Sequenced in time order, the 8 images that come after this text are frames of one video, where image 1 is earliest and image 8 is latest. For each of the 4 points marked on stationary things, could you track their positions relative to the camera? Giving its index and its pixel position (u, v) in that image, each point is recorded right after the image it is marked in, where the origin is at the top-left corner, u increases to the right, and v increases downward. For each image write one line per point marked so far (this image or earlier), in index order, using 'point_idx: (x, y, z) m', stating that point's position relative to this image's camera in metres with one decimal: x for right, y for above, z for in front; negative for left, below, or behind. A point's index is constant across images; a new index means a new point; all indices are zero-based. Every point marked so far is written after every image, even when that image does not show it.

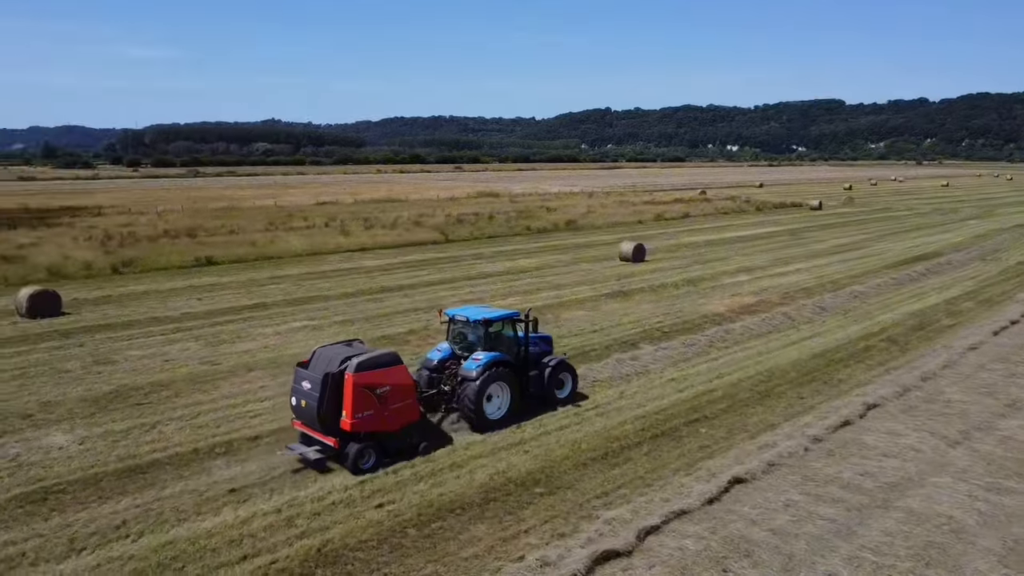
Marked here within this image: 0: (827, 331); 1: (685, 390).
0: (+6.3, -0.9, +16.3) m
1: (+2.6, -1.6, +12.5) m
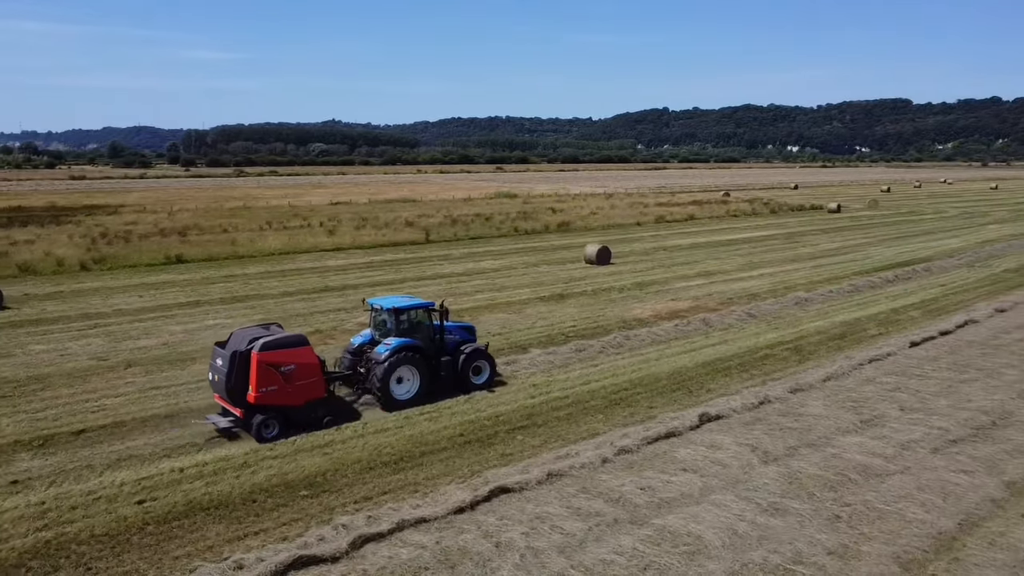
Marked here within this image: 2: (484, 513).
0: (+4.3, -1.0, +15.7) m
1: (+0.3, -1.6, +12.2) m
2: (-0.3, -2.3, +8.3) m
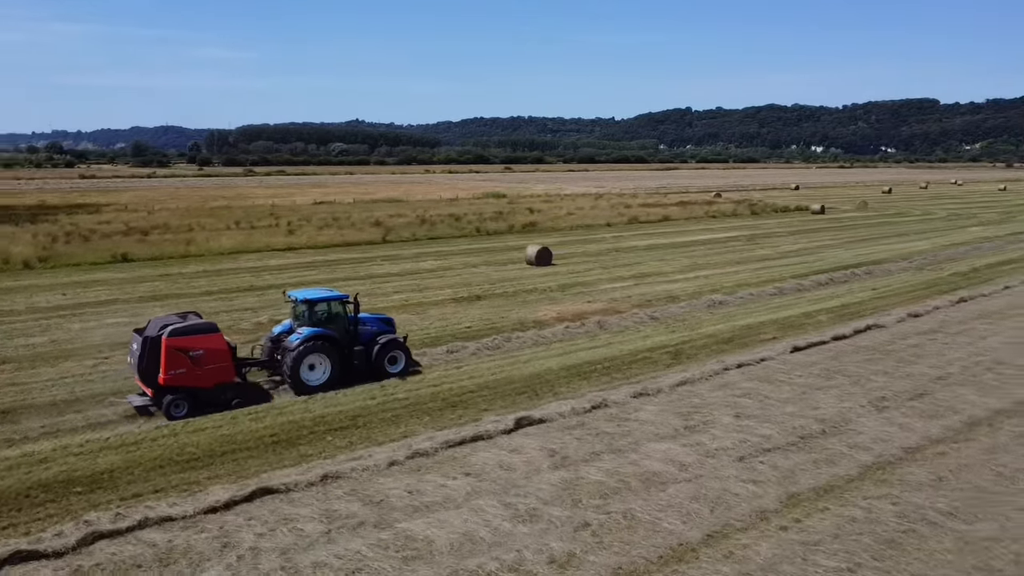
0: (+2.1, -1.0, +15.6) m
1: (-2.1, -1.6, +12.3) m
2: (-2.9, -2.3, +8.4) m
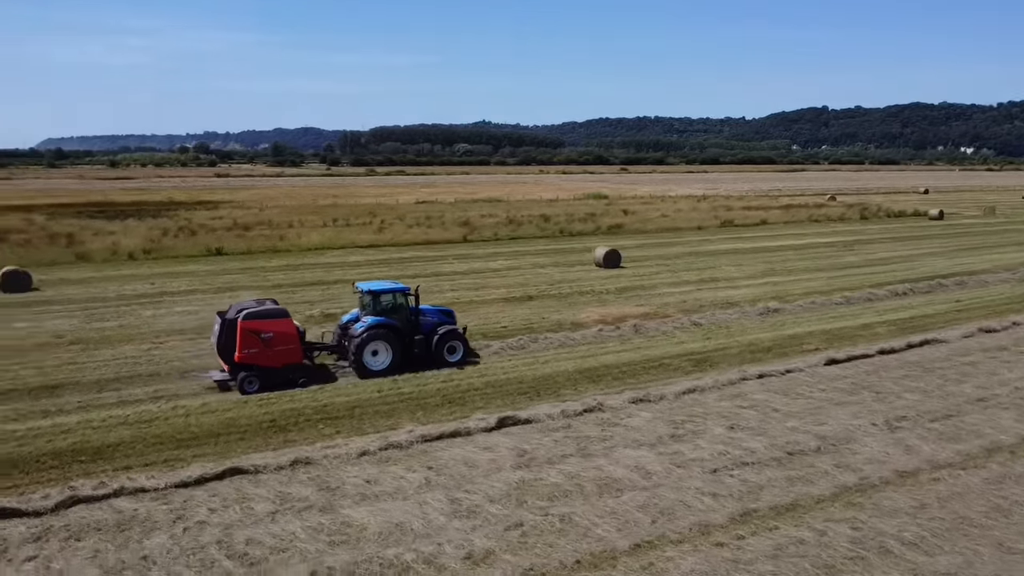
0: (+2.6, -1.1, +15.3) m
1: (-2.0, -1.6, +12.7) m
2: (-3.5, -2.2, +9.0) m
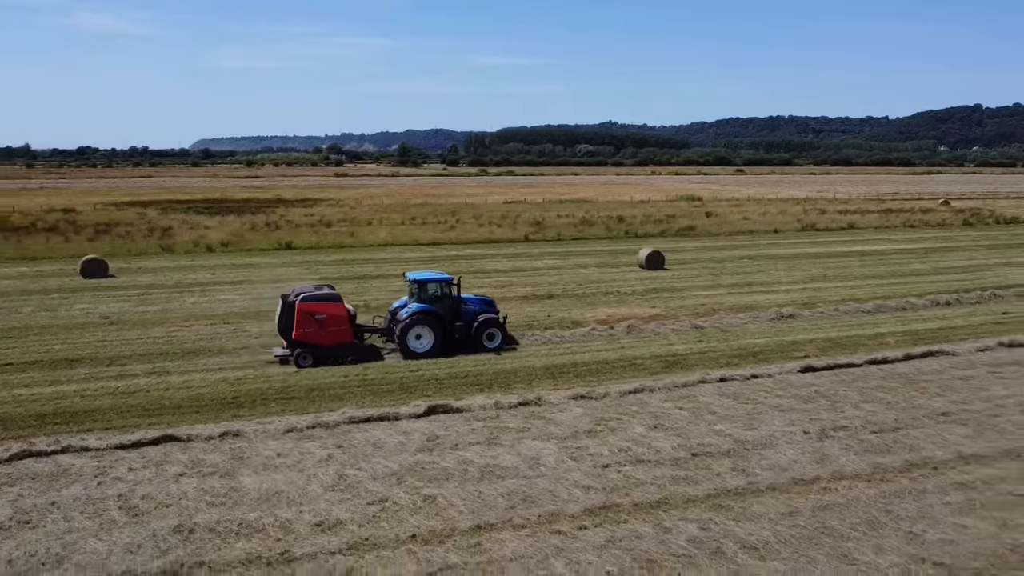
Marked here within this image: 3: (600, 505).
0: (+2.3, -1.1, +15.5) m
1: (-2.7, -1.5, +13.7) m
2: (-4.8, -2.1, +10.2) m
3: (+1.0, -2.4, +8.8) m
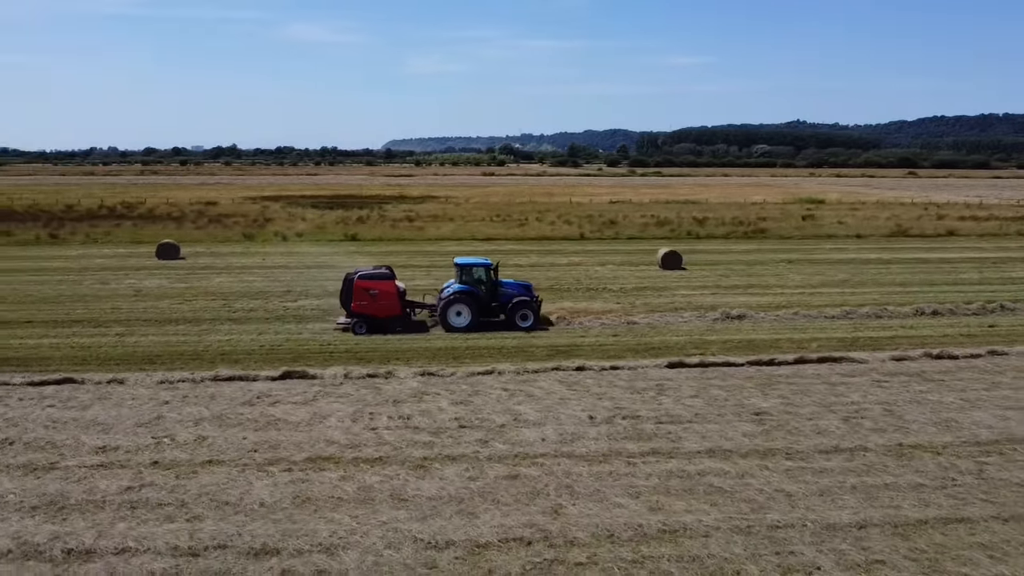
0: (+0.6, -1.0, +16.3) m
1: (-4.7, -1.1, +15.8) m
2: (-7.6, -1.6, +12.9) m
3: (-2.4, -2.1, +10.2) m
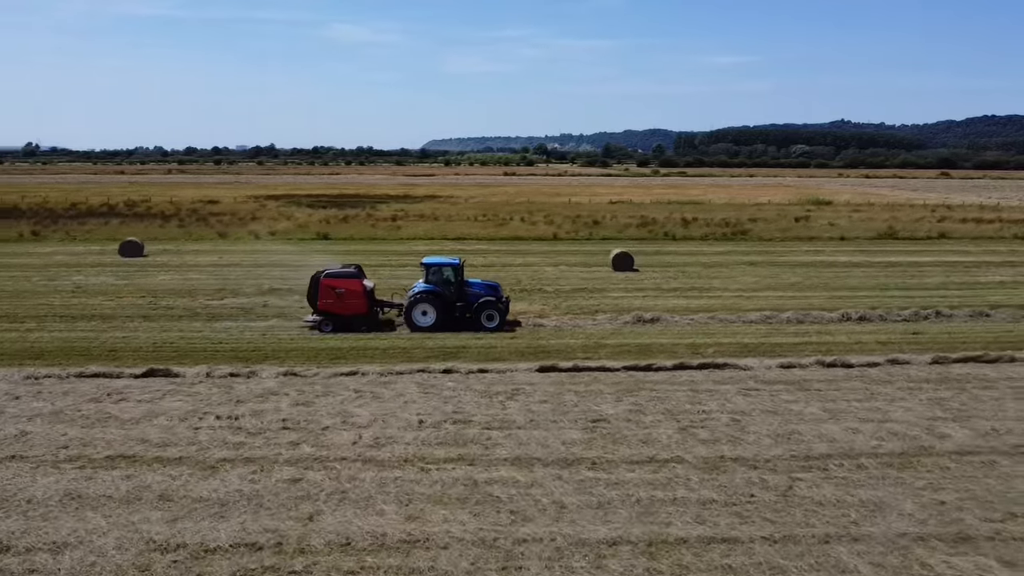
0: (-1.5, -1.0, +16.1) m
1: (-6.9, -1.1, +15.9) m
2: (-9.9, -1.5, +13.3) m
3: (-4.9, -2.1, +10.2) m
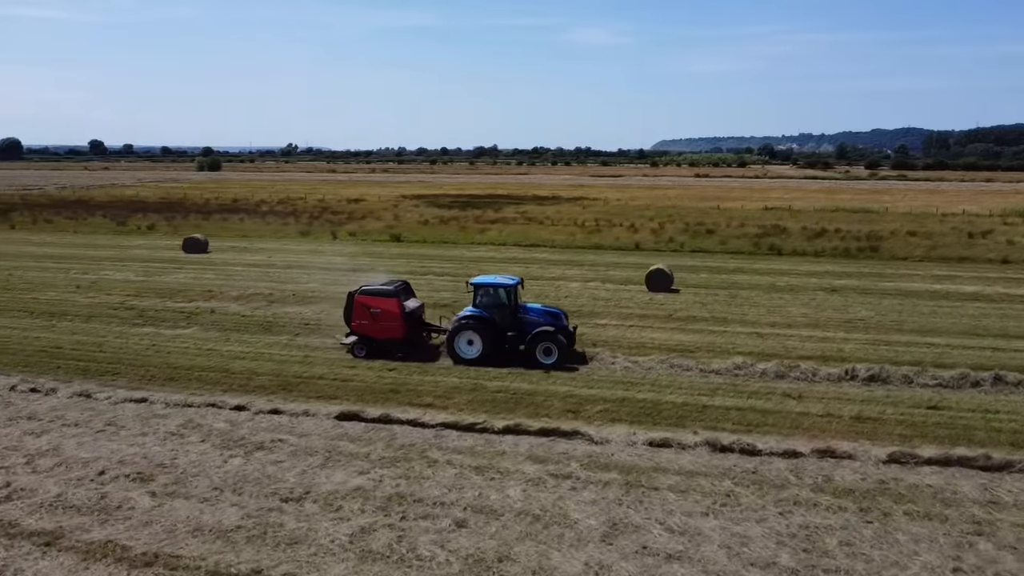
0: (-3.5, -1.3, +13.9) m
1: (-8.6, -1.1, +15.3) m
2: (-12.3, -1.4, +13.7) m
3: (-8.5, -2.2, +9.3) m
